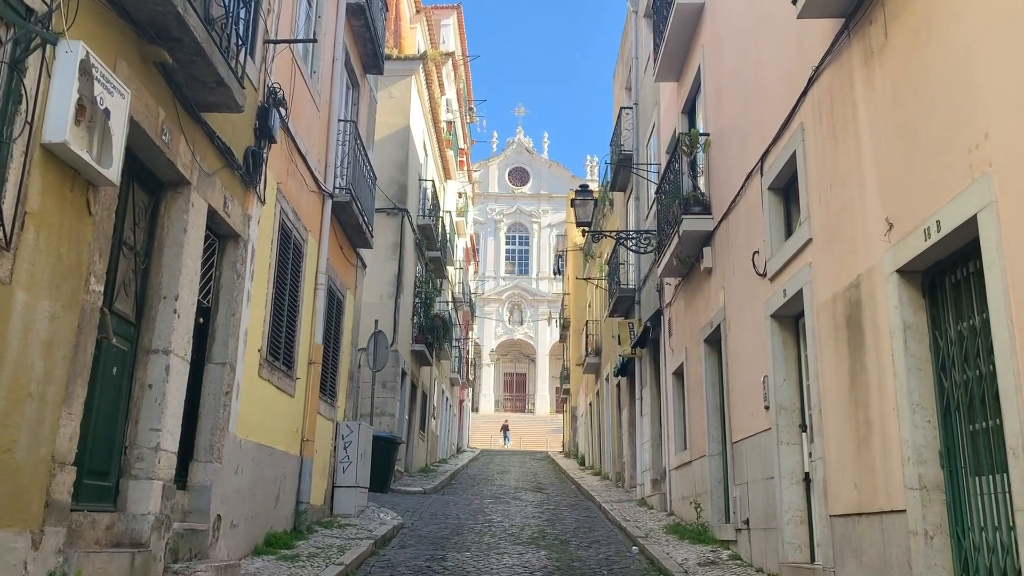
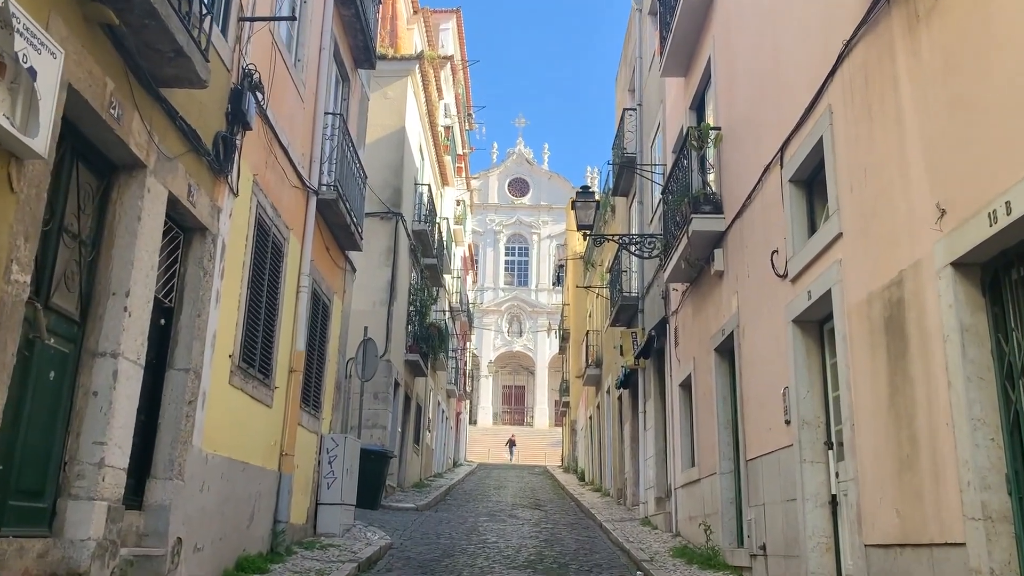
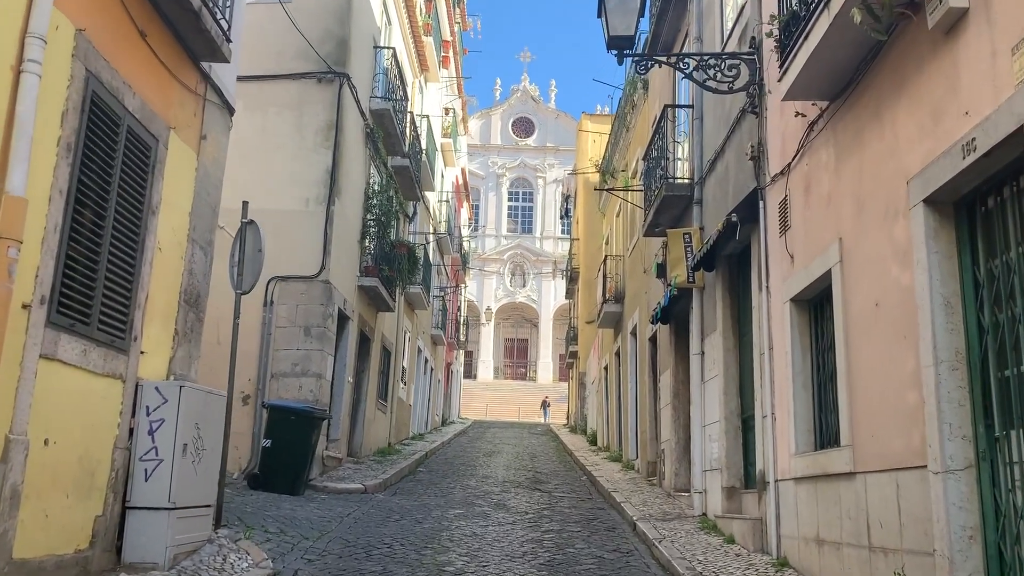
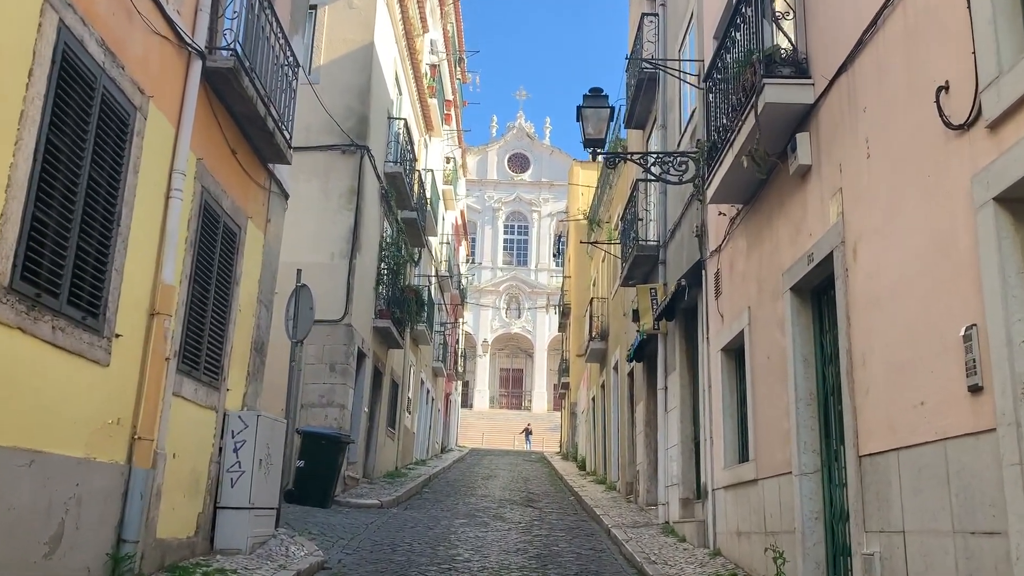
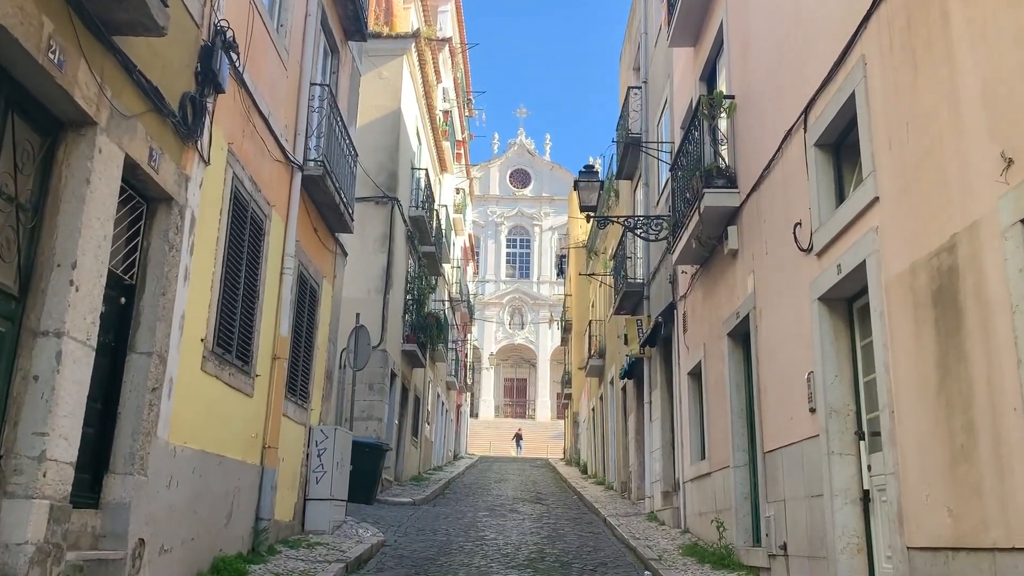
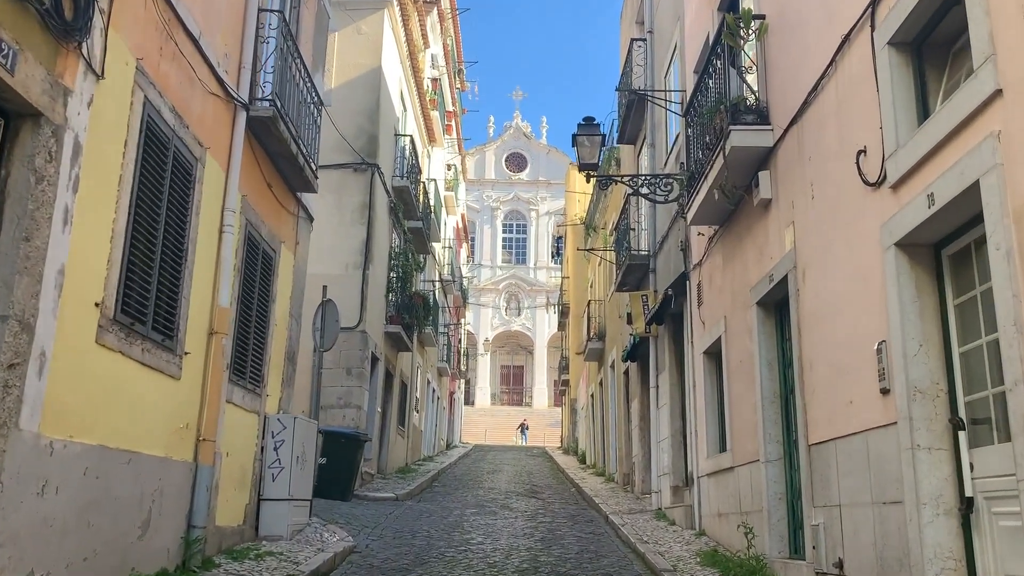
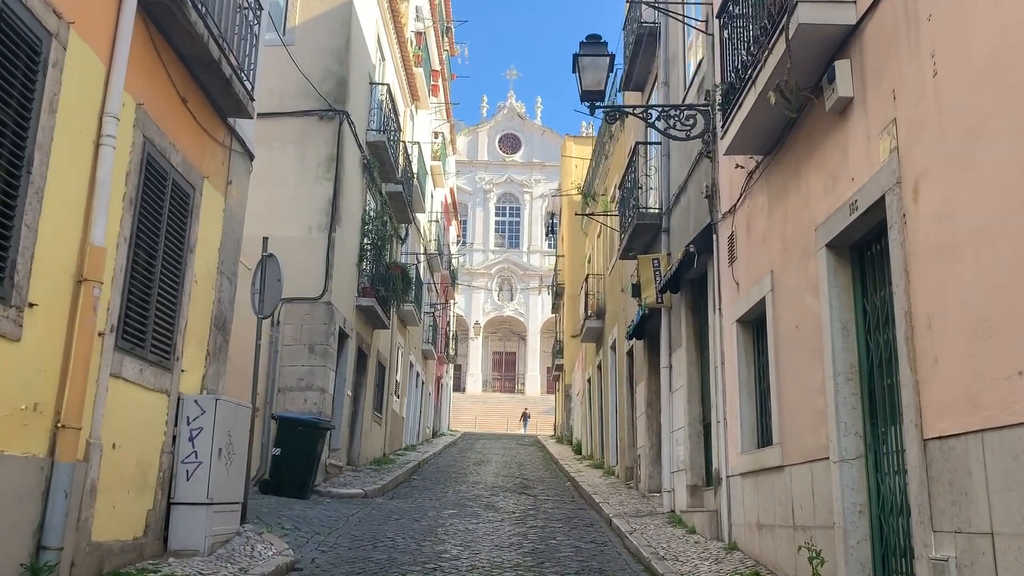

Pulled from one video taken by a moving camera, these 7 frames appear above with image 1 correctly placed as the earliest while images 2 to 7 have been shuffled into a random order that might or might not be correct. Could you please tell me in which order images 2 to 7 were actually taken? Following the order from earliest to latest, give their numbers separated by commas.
2, 5, 6, 4, 7, 3
